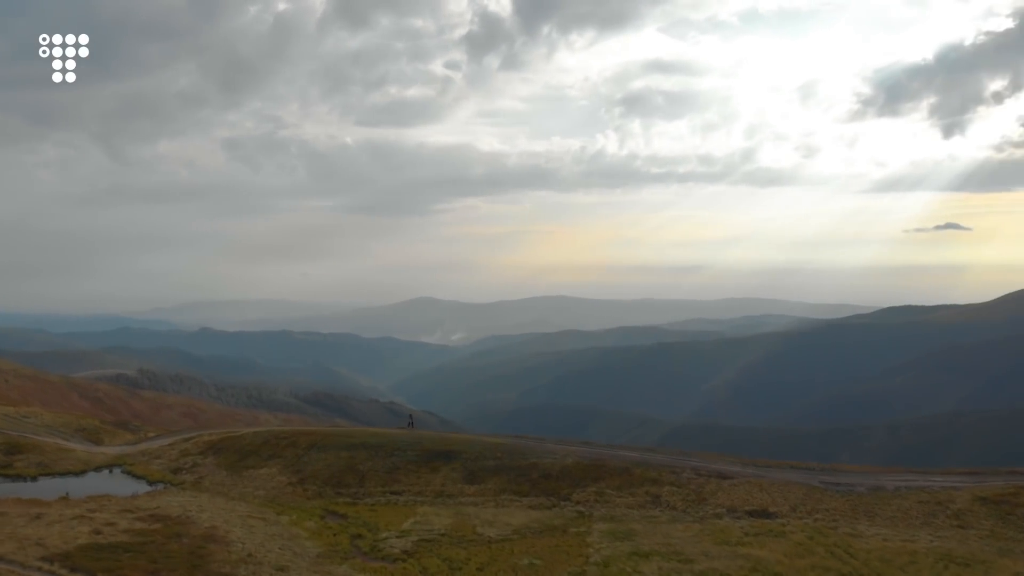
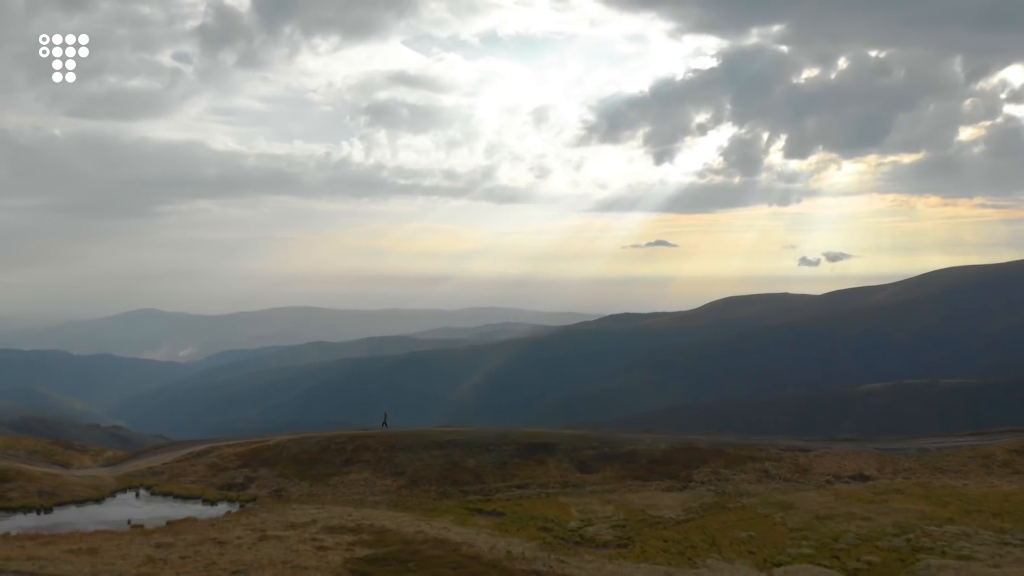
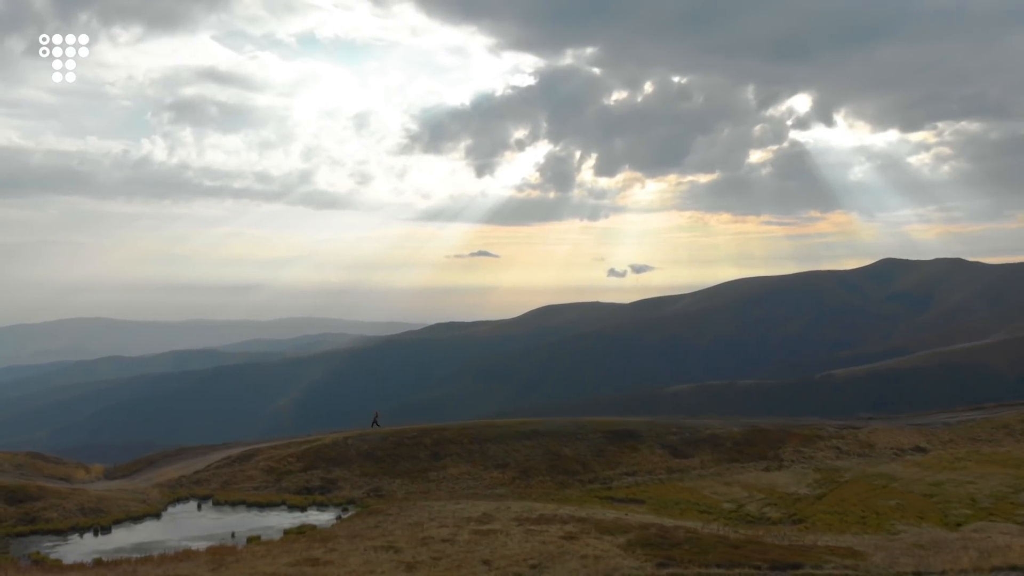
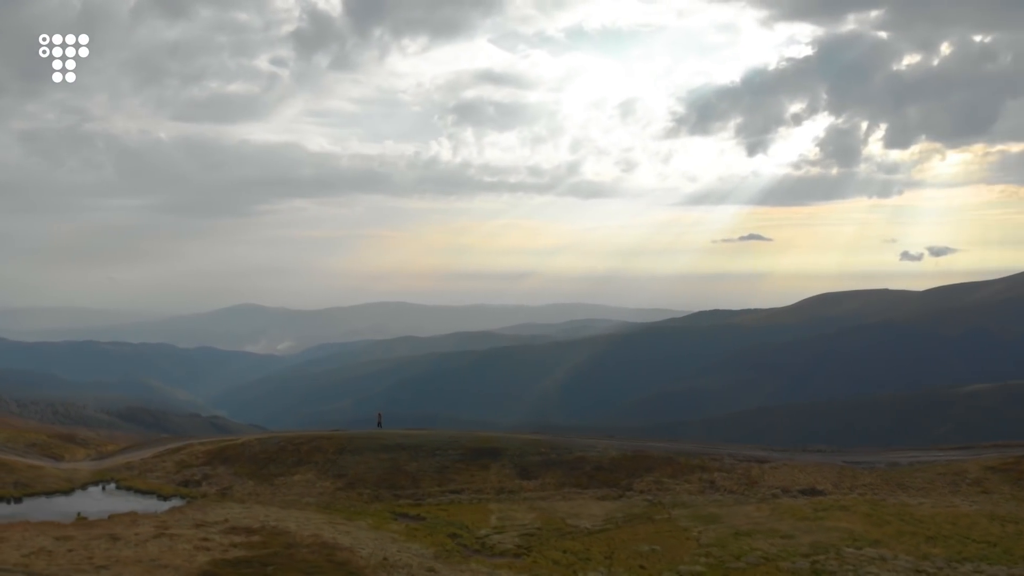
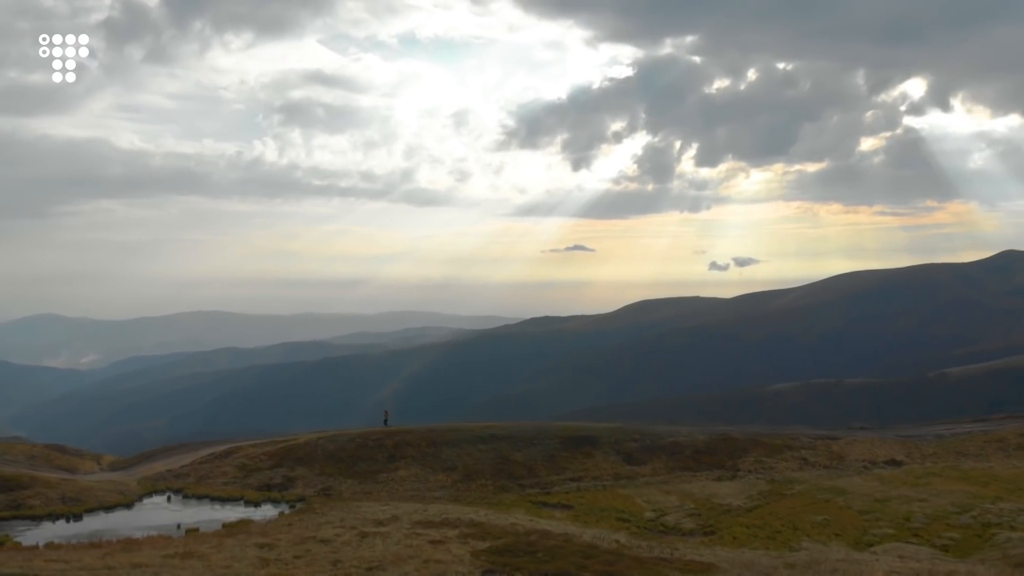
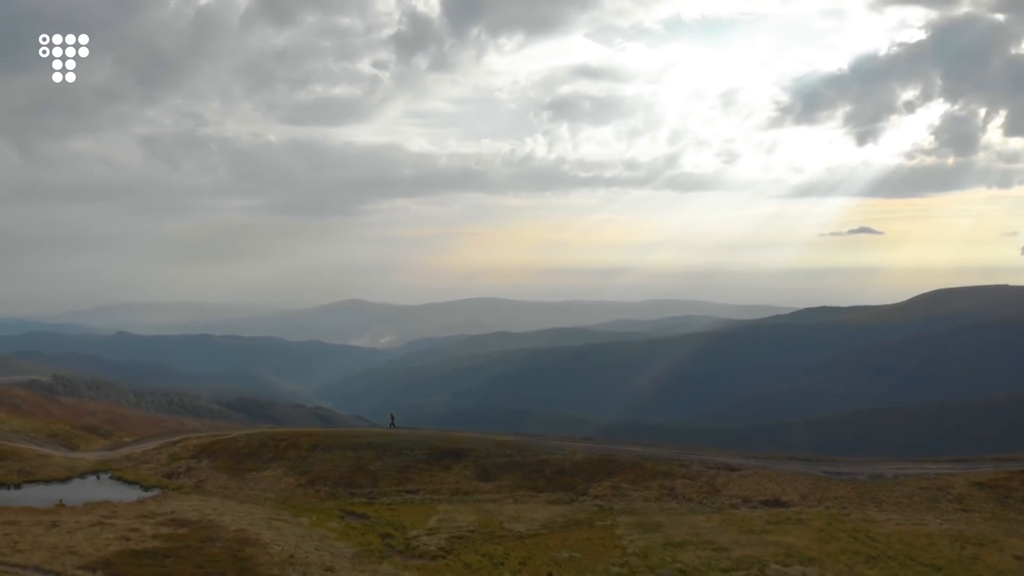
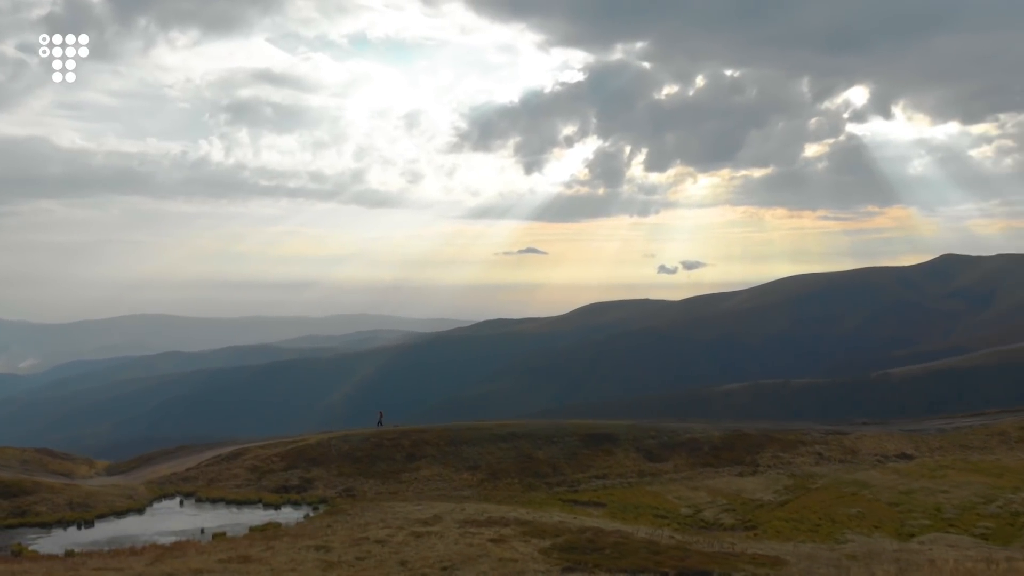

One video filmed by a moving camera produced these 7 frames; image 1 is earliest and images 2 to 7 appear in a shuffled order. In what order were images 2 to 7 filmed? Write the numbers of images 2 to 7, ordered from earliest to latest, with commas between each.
6, 4, 2, 5, 7, 3
